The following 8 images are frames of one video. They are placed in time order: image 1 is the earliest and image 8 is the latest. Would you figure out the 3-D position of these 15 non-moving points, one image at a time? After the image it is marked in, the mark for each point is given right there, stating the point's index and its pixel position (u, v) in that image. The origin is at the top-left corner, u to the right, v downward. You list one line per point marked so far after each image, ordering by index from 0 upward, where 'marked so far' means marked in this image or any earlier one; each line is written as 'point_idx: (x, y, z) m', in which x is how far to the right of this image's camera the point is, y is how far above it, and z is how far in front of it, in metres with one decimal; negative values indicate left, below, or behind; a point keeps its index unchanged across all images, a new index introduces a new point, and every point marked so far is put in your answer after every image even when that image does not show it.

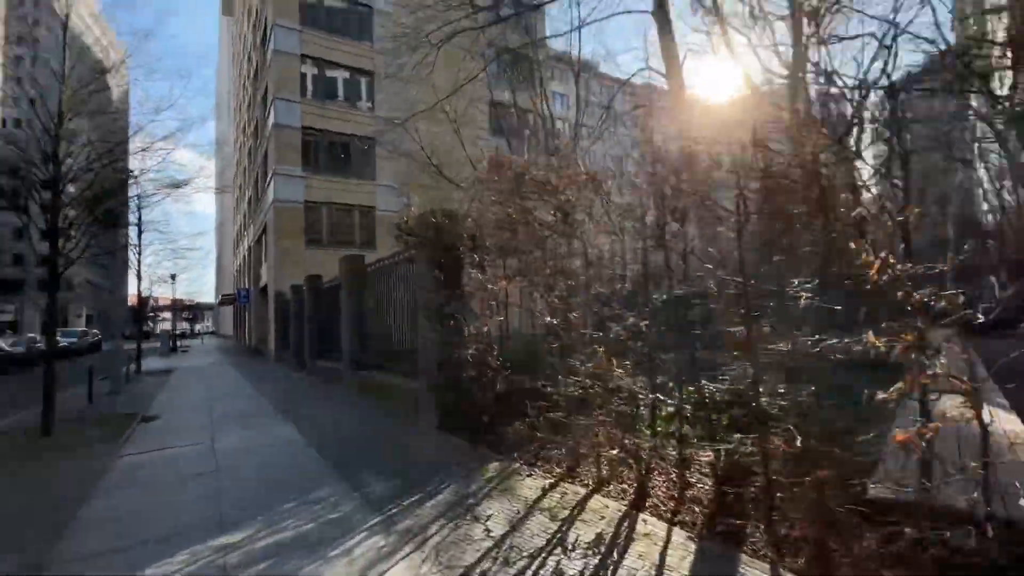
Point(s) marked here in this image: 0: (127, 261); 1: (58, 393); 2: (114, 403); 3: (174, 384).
0: (-15.7, +1.1, +19.5) m
1: (-11.2, -2.6, +11.9) m
2: (-8.6, -2.5, +10.4) m
3: (-9.5, -2.7, +13.5) m
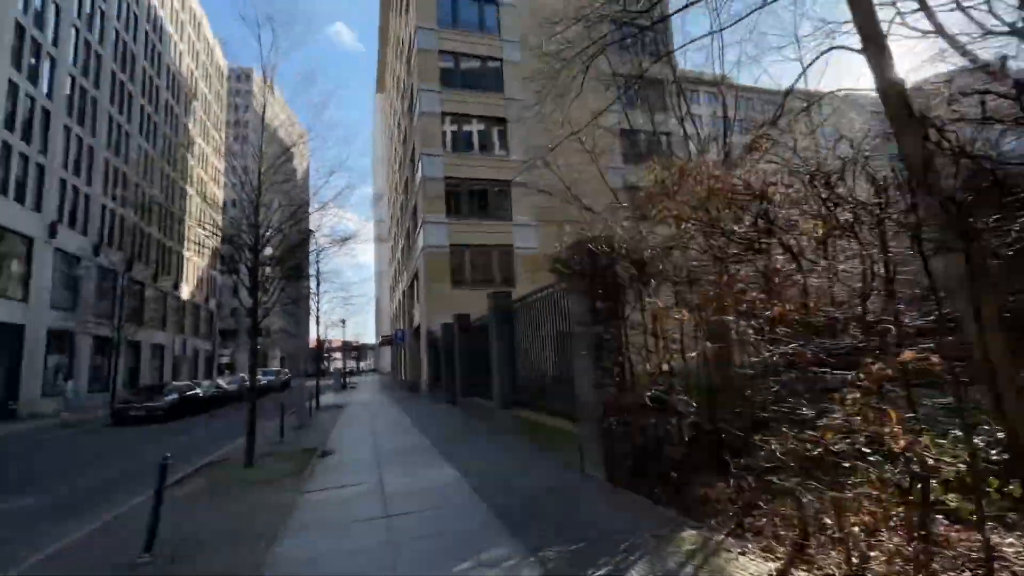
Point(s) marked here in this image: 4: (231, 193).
0: (-9.6, -1.0, +22.5) m
1: (-7.2, -4.0, +13.7) m
2: (-5.1, -3.6, +11.6) m
3: (-5.1, -4.1, +14.8) m
4: (-6.6, +2.3, +11.3) m
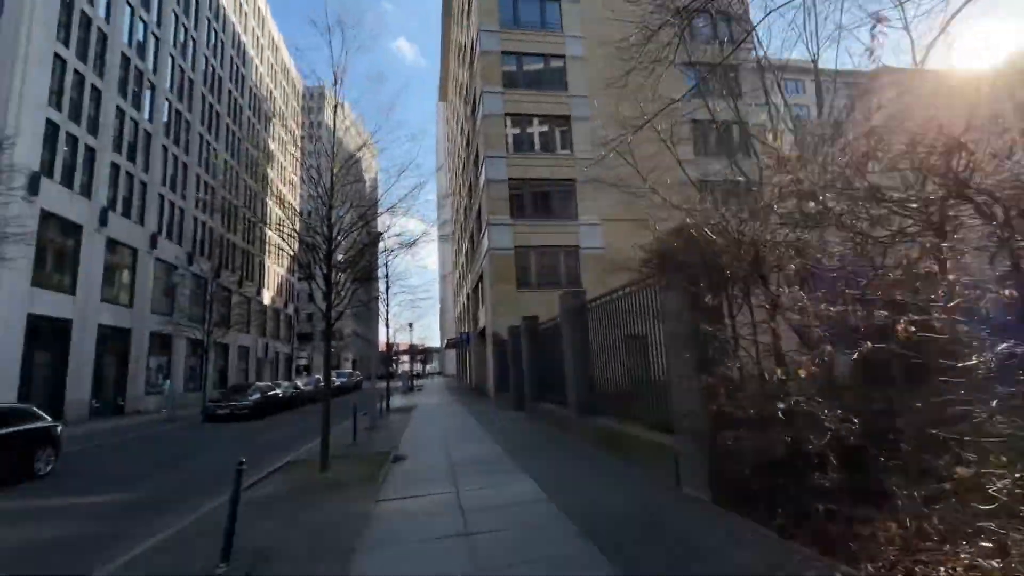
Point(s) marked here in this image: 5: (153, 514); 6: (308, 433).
0: (-6.4, -1.2, +23.0) m
1: (-5.2, -4.1, +13.9) m
2: (-3.3, -3.7, +11.6) m
3: (-3.0, -4.1, +14.8) m
4: (-5.0, +2.2, +11.5) m
5: (-5.0, -3.1, +6.6) m
6: (-6.1, -4.3, +14.2) m
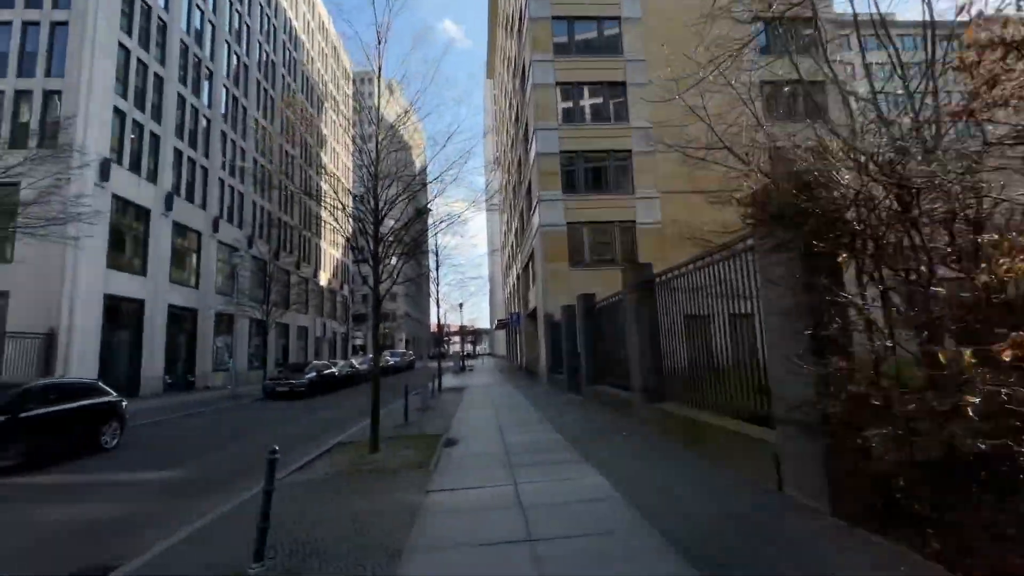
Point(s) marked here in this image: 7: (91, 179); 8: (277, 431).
0: (-4.0, -0.2, +22.8) m
1: (-3.6, -3.4, +13.8) m
2: (-2.0, -3.1, +11.2) m
3: (-1.4, -3.5, +14.4) m
4: (-3.7, +2.8, +11.1) m
5: (-4.1, -2.8, +6.5) m
6: (-4.5, -3.7, +14.2) m
7: (-15.9, +4.1, +18.1) m
8: (-5.6, -3.4, +11.4) m
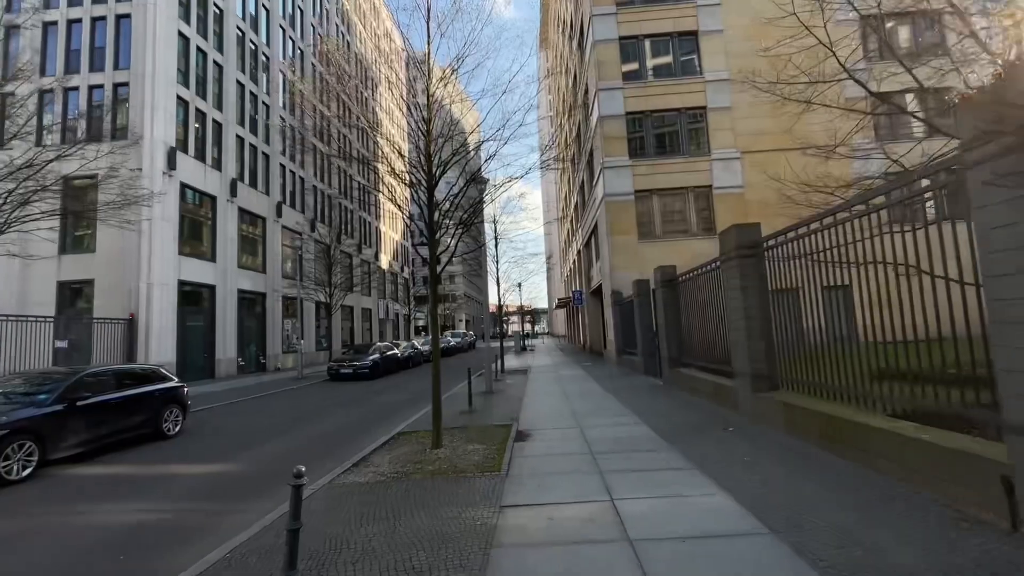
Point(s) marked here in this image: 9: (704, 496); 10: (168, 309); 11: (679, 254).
0: (-1.1, +0.8, +22.0) m
1: (-1.7, -2.8, +13.1) m
2: (-0.5, -2.6, +10.3) m
3: (+0.6, -2.8, +13.4) m
4: (-2.3, +3.3, +10.2) m
5: (-3.1, -2.5, +5.8) m
6: (-2.5, -3.0, +13.6) m
7: (-13.7, +4.7, +18.5) m
8: (-4.0, -2.9, +11.0) m
9: (+1.7, -1.8, +4.2) m
10: (-13.4, -0.8, +18.7) m
11: (+6.9, +1.4, +20.0) m
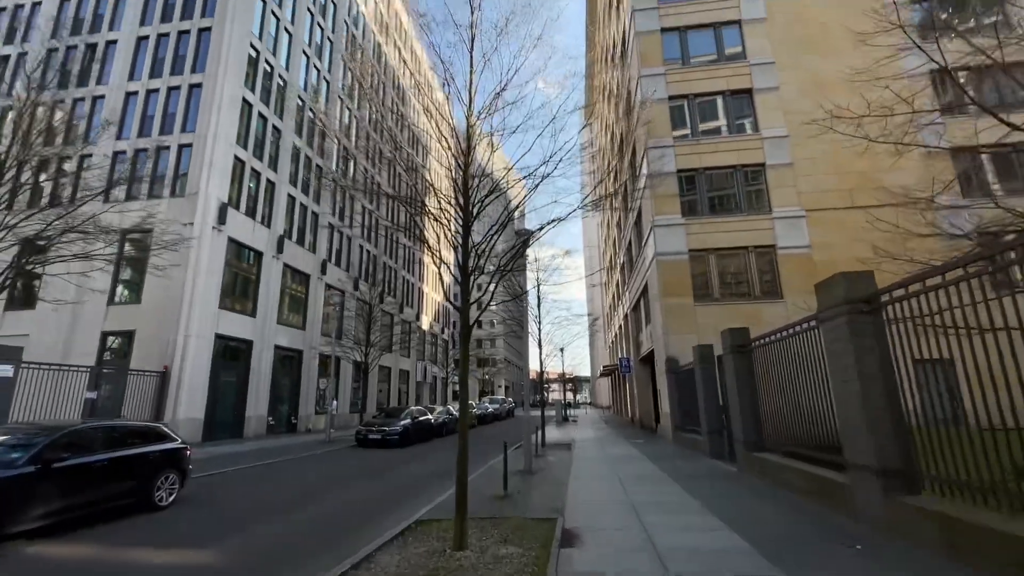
0: (+0.8, -1.9, +20.7) m
1: (-0.7, -4.3, +11.5) m
2: (+0.3, -3.7, +8.7) m
3: (+1.6, -4.3, +11.6) m
4: (-1.4, +2.2, +9.5) m
5: (-2.7, -2.9, +4.5) m
6: (-1.5, -4.6, +12.0) m
7: (-11.9, +2.6, +18.9) m
8: (-3.1, -4.1, +9.6) m
9: (+1.9, -2.1, +2.6) m
10: (-11.8, -2.9, +18.3) m
11: (+8.6, -1.2, +18.2) m
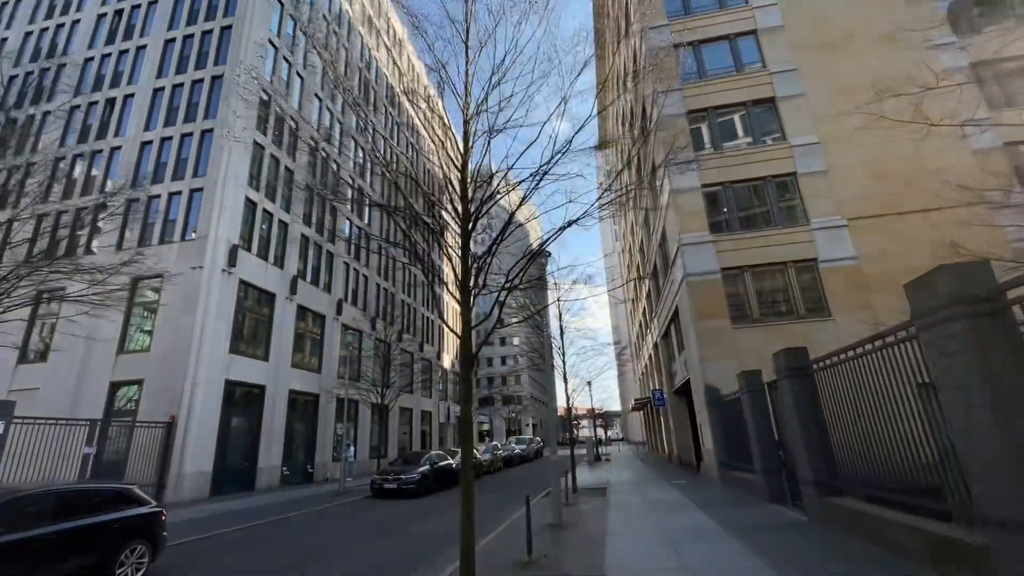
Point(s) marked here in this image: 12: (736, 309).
0: (+1.7, -3.1, +19.3) m
1: (-0.2, -4.9, +10.0) m
2: (+0.7, -4.0, +7.3) m
3: (+2.2, -4.8, +10.0) m
4: (-1.2, +1.7, +8.6) m
5: (-2.6, -3.1, +3.3) m
6: (-0.9, -5.2, +10.6) m
7: (-11.3, +0.9, +18.4) m
8: (-2.7, -4.6, +8.3) m
9: (+2.0, -1.9, +1.2) m
10: (-10.9, -4.5, +17.4) m
11: (+9.4, -1.8, +16.5) m
12: (+8.0, -0.7, +17.2) m
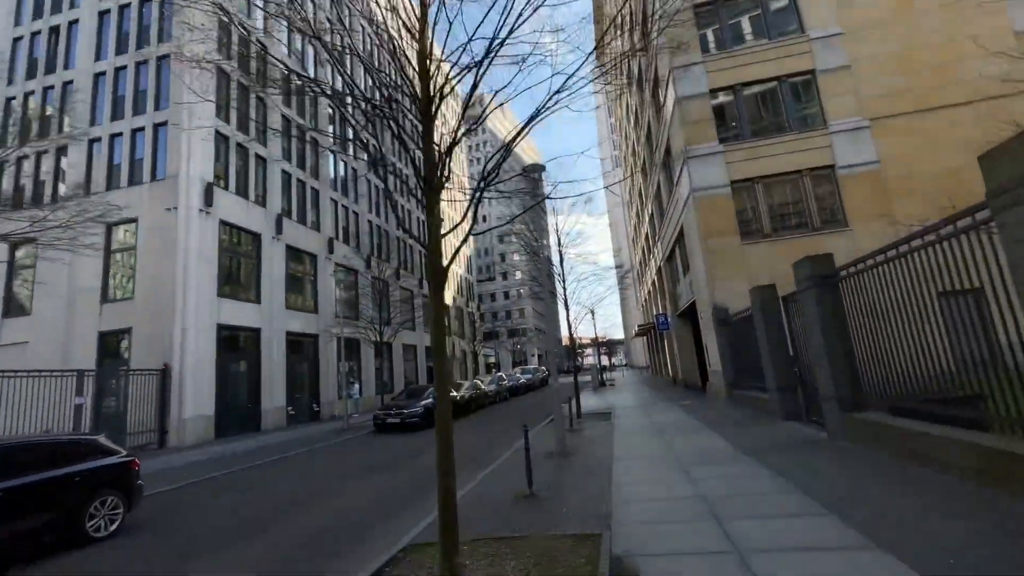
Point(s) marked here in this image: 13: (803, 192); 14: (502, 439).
0: (+1.7, -0.2, +18.6) m
1: (-0.1, -3.3, +9.6) m
2: (+0.7, -2.8, +6.8) m
3: (+2.2, -3.1, +9.6) m
4: (-1.4, +2.9, +7.4) m
5: (-2.6, -2.6, +2.8) m
6: (-0.8, -3.6, +10.3) m
7: (-11.5, +3.0, +17.3) m
8: (-2.6, -3.4, +7.9) m
9: (+1.9, -1.5, +0.5) m
10: (-10.9, -2.4, +17.0) m
11: (+9.3, +1.1, +15.6) m
12: (+7.8, +2.2, +16.1) m
13: (+9.6, +3.2, +15.8) m
14: (-0.2, -3.8, +12.5) m
